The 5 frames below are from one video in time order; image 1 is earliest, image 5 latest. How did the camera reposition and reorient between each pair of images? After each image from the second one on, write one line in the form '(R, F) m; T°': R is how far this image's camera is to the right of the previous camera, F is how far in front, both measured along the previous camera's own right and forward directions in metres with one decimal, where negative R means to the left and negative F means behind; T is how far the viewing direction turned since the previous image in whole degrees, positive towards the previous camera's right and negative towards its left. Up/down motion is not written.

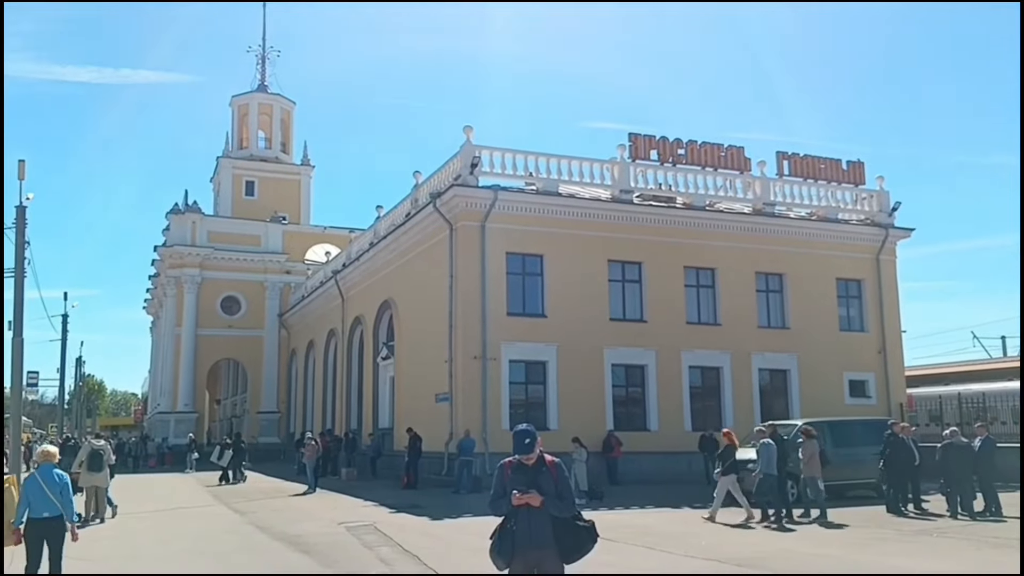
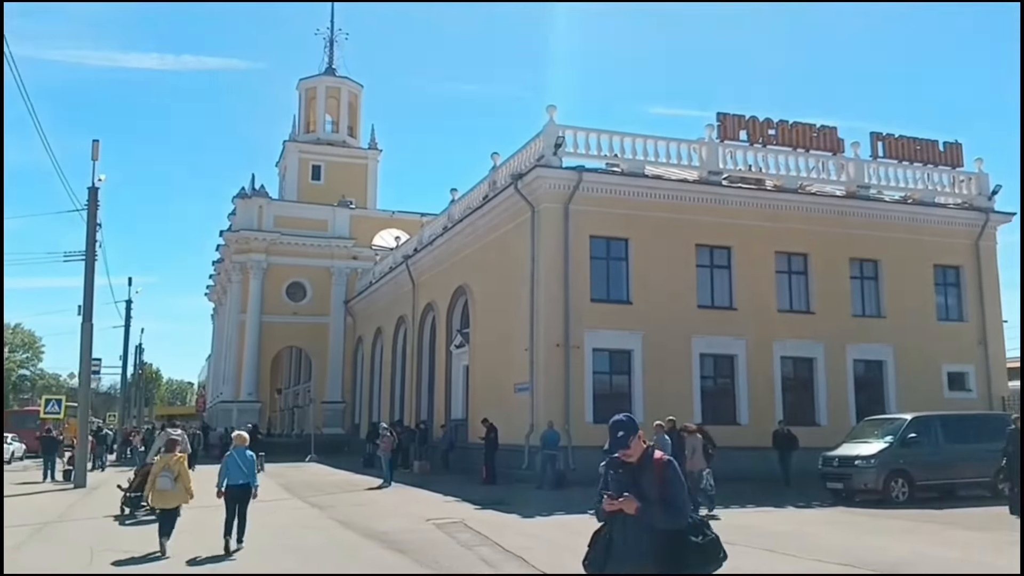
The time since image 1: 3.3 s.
(-0.9, +0.9) m; -3°
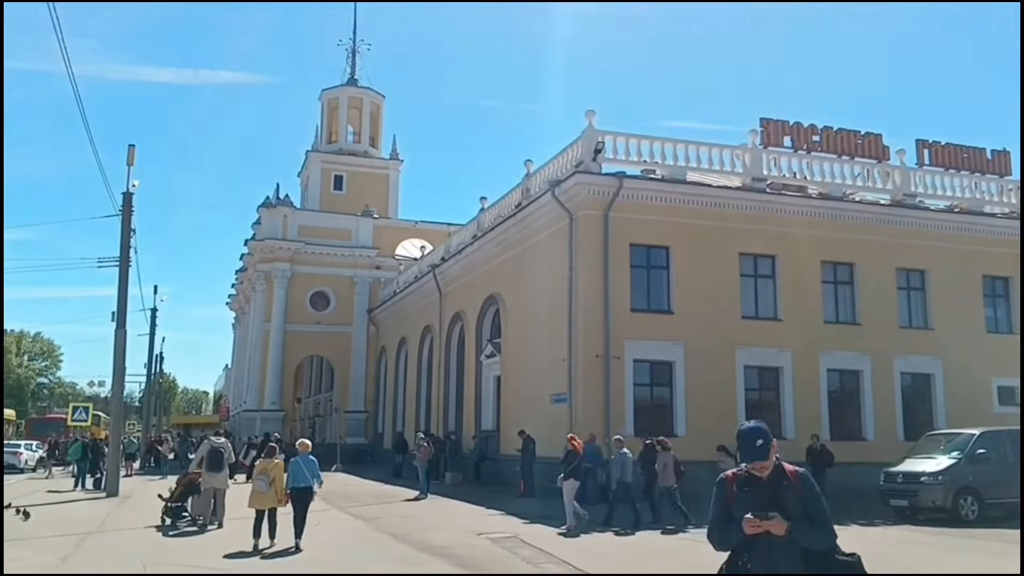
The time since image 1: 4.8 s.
(-0.7, +0.7) m; 0°
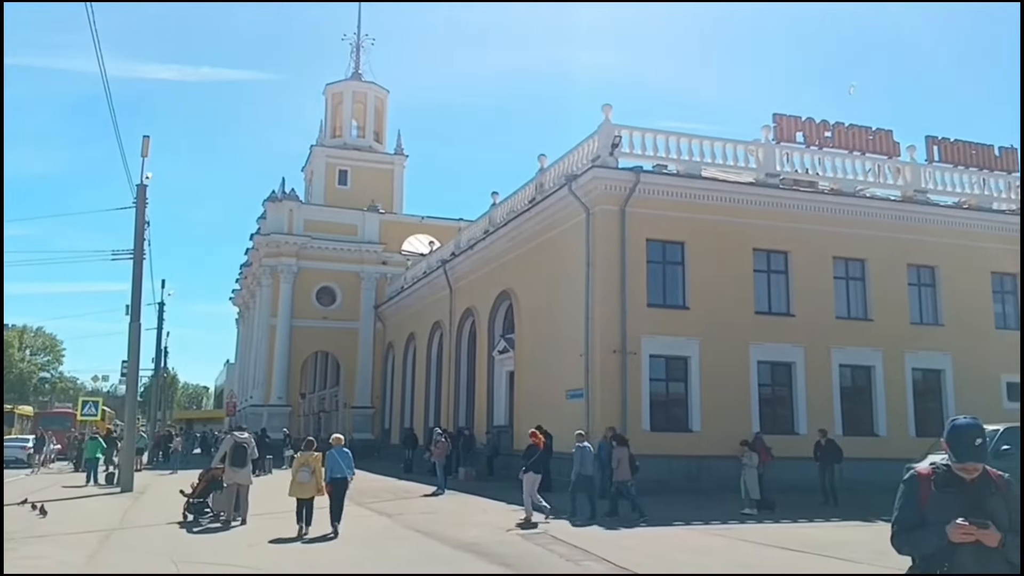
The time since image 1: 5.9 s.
(-0.6, -0.1) m; +1°
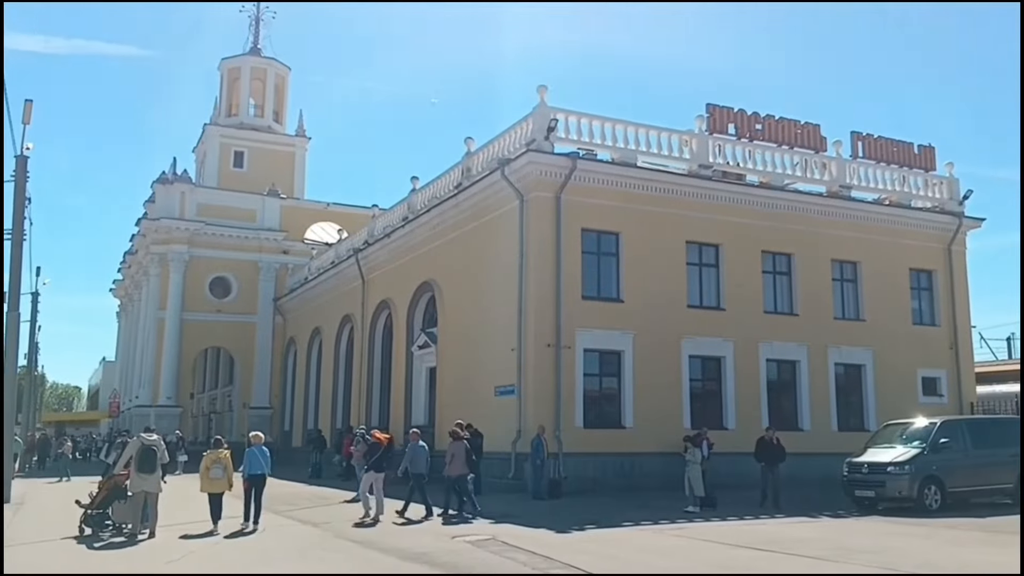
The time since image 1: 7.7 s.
(-1.0, +1.2) m; +7°
